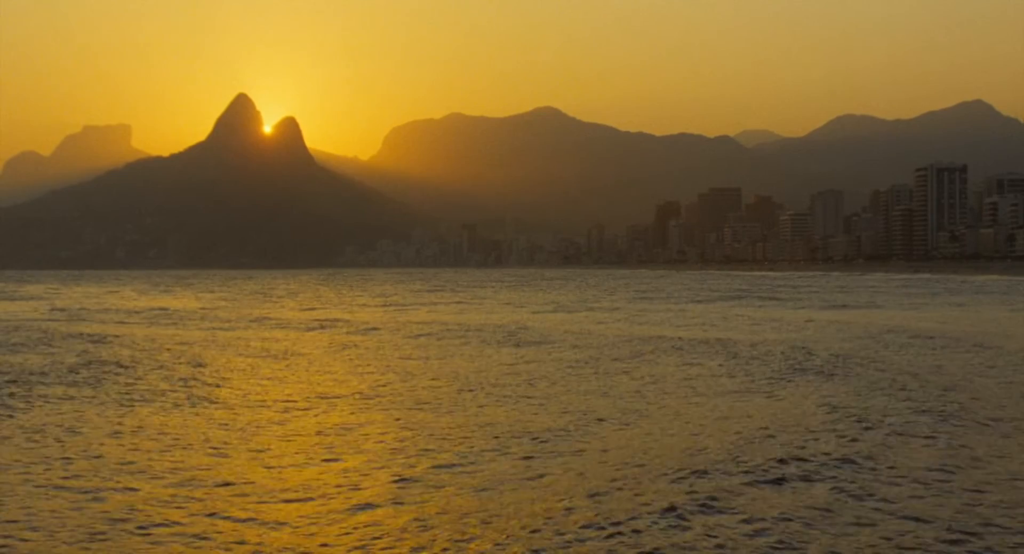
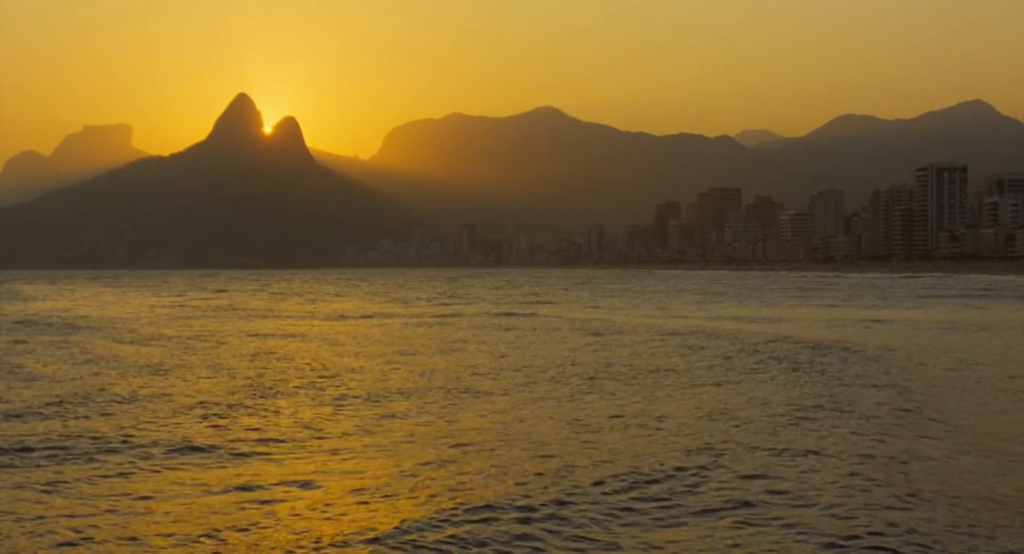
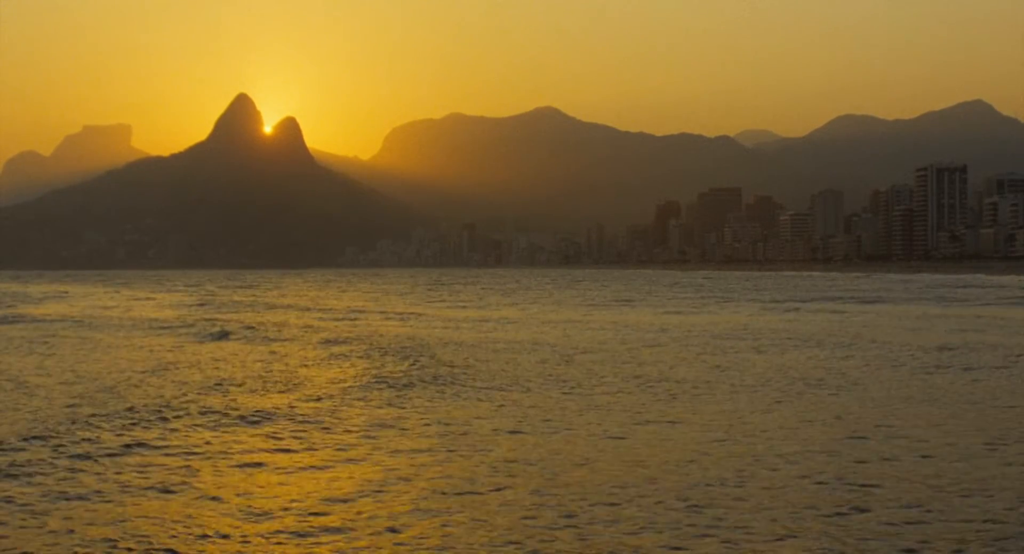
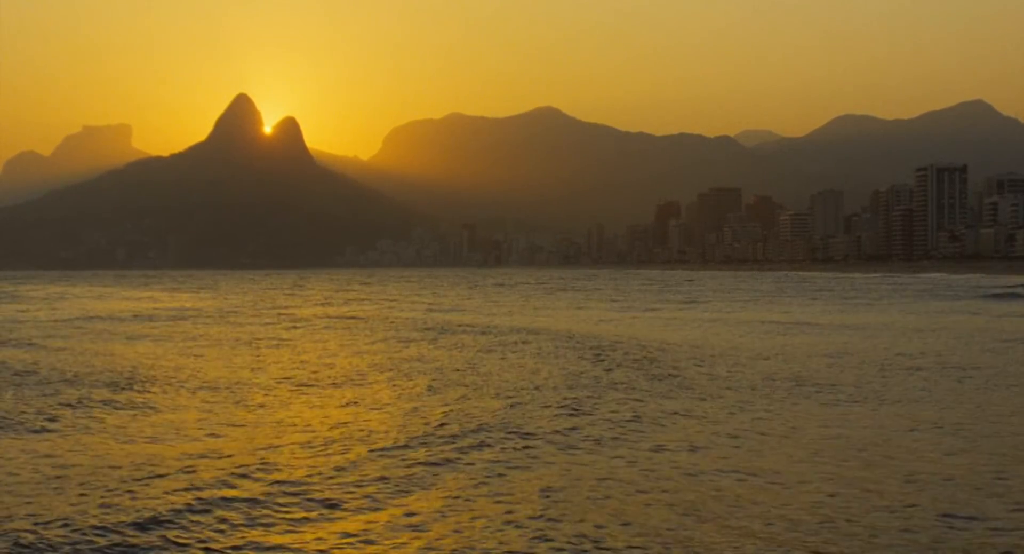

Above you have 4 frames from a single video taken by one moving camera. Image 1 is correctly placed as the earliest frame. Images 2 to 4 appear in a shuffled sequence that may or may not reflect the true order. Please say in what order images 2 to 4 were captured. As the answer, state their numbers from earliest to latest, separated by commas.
3, 4, 2
